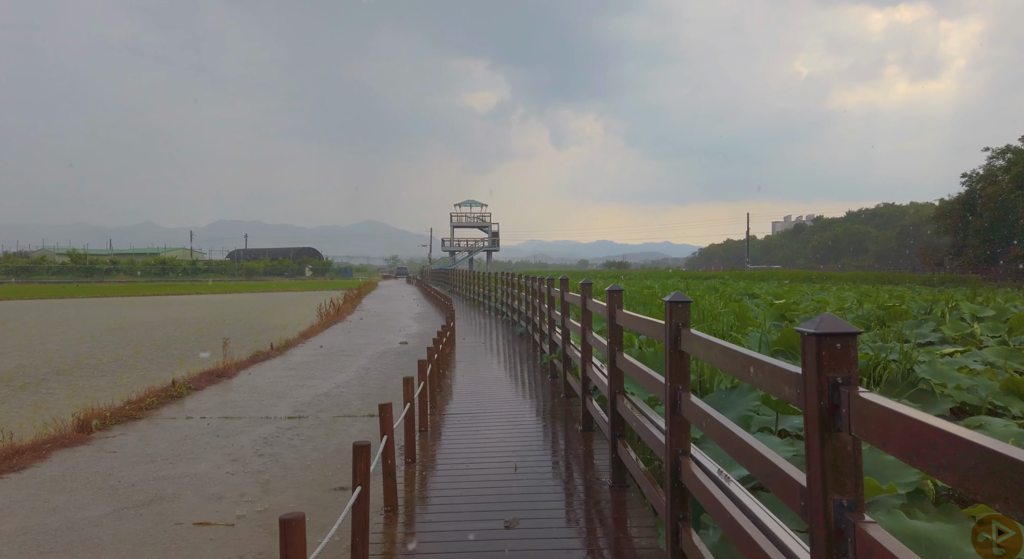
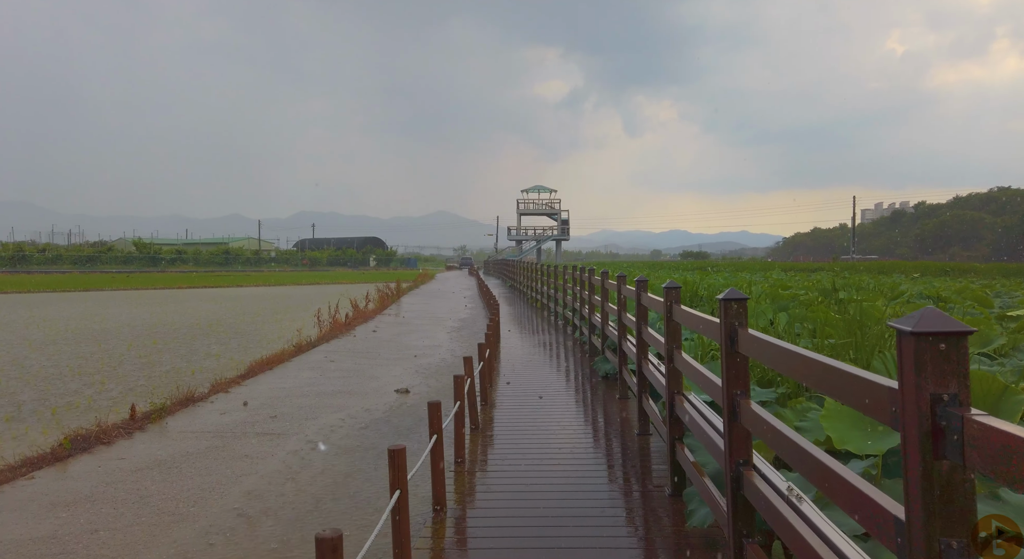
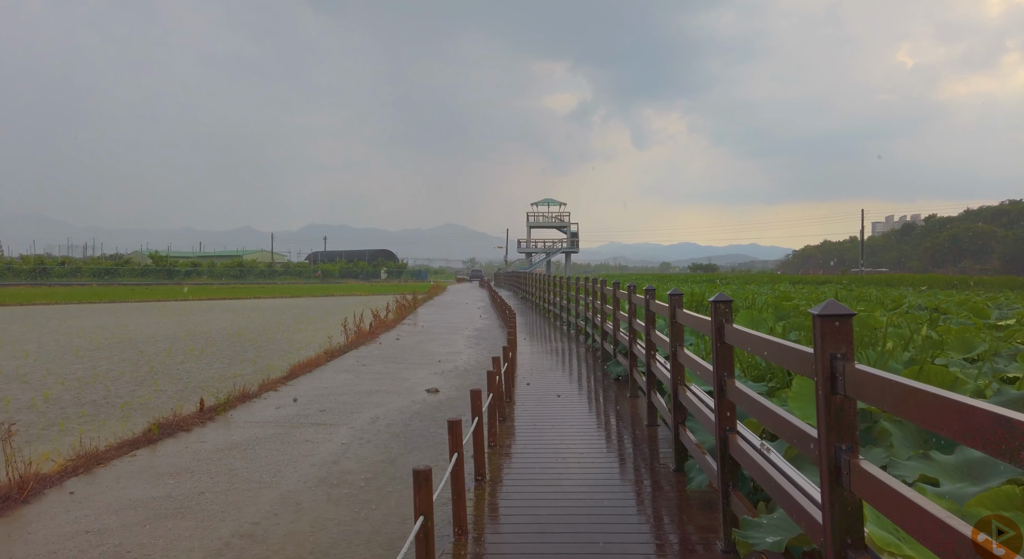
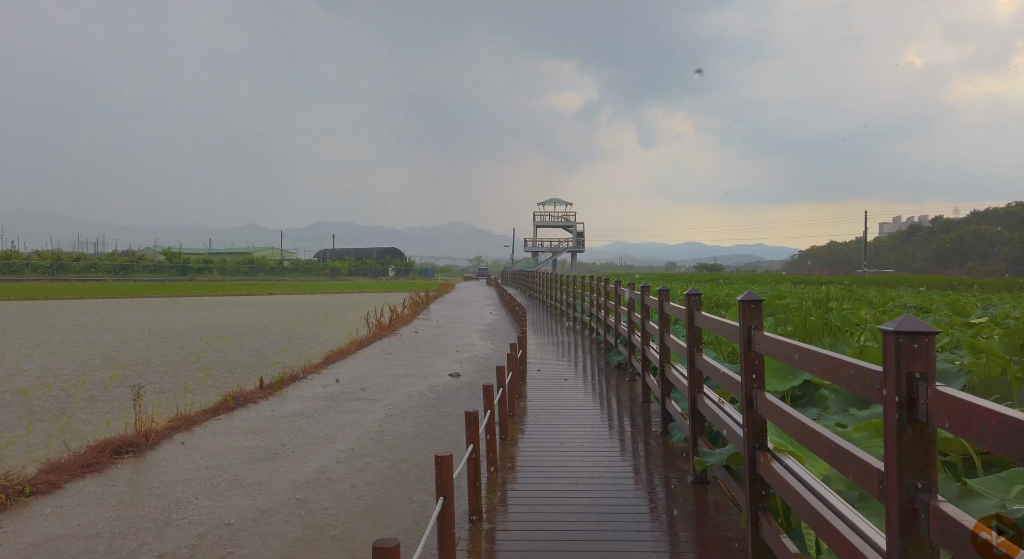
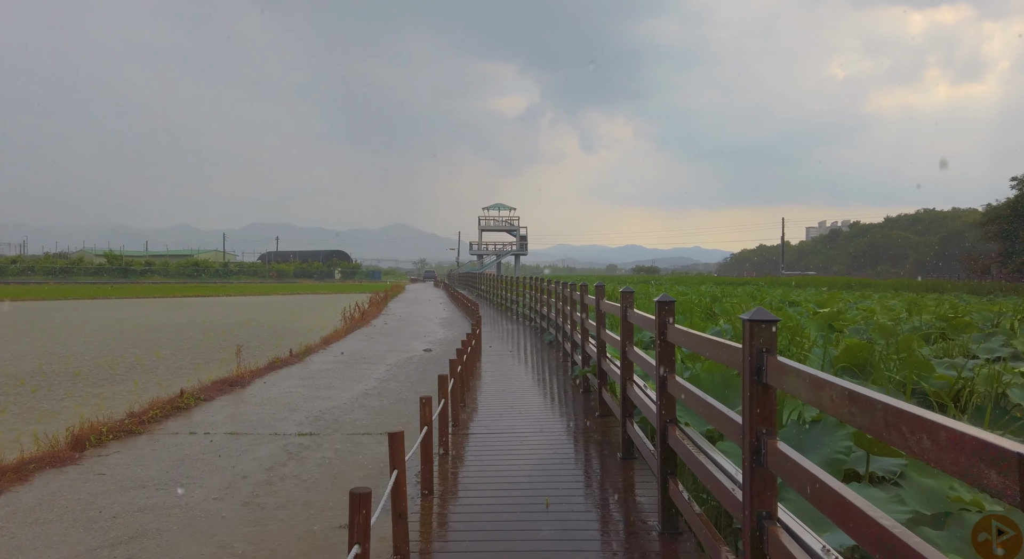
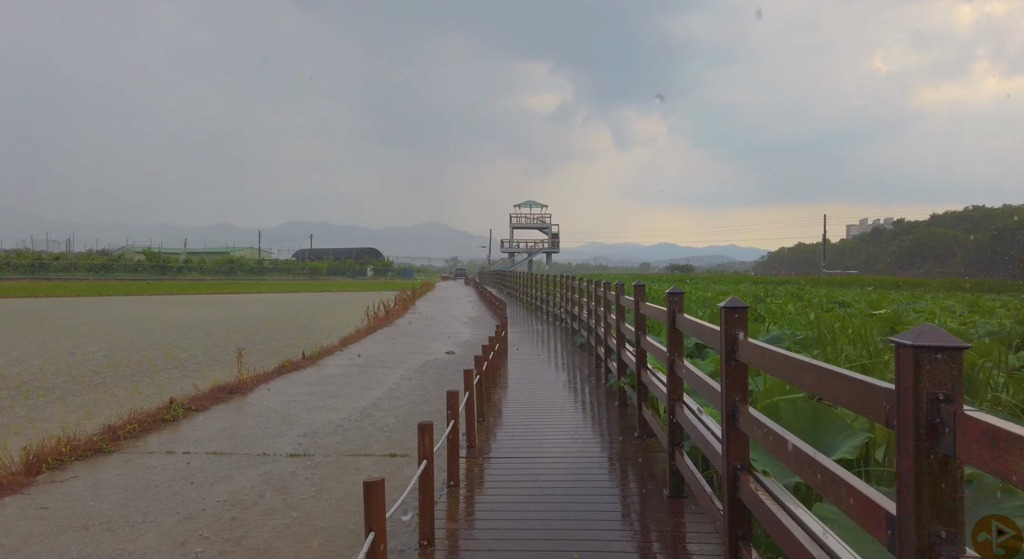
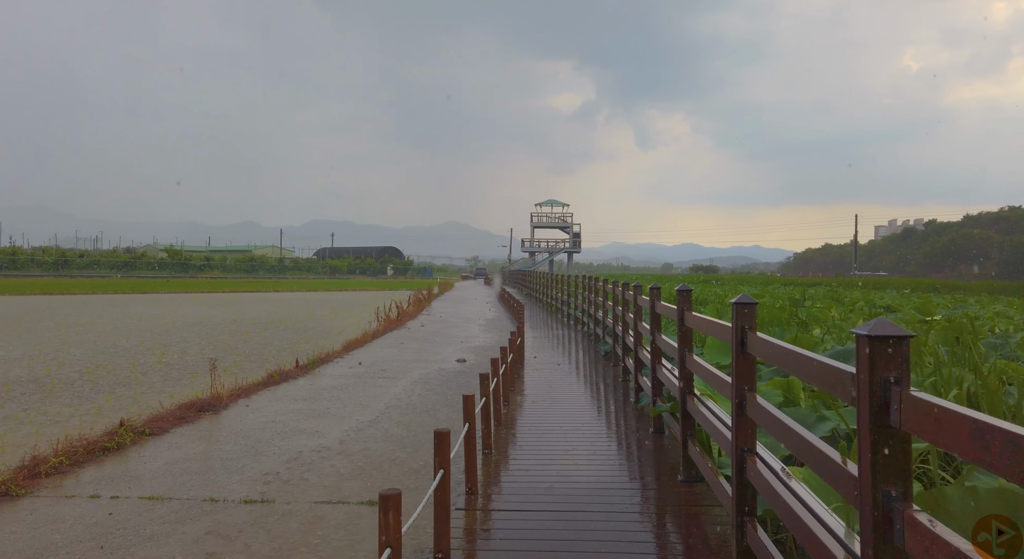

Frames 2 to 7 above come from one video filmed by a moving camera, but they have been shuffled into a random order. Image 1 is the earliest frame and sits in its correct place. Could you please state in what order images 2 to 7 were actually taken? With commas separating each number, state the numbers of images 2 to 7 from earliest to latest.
5, 6, 7, 4, 3, 2
